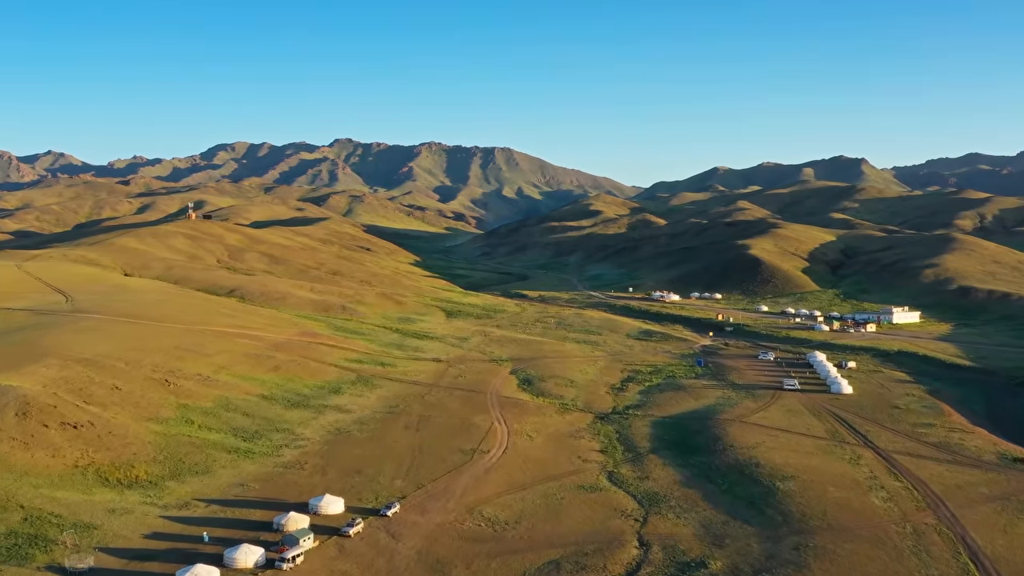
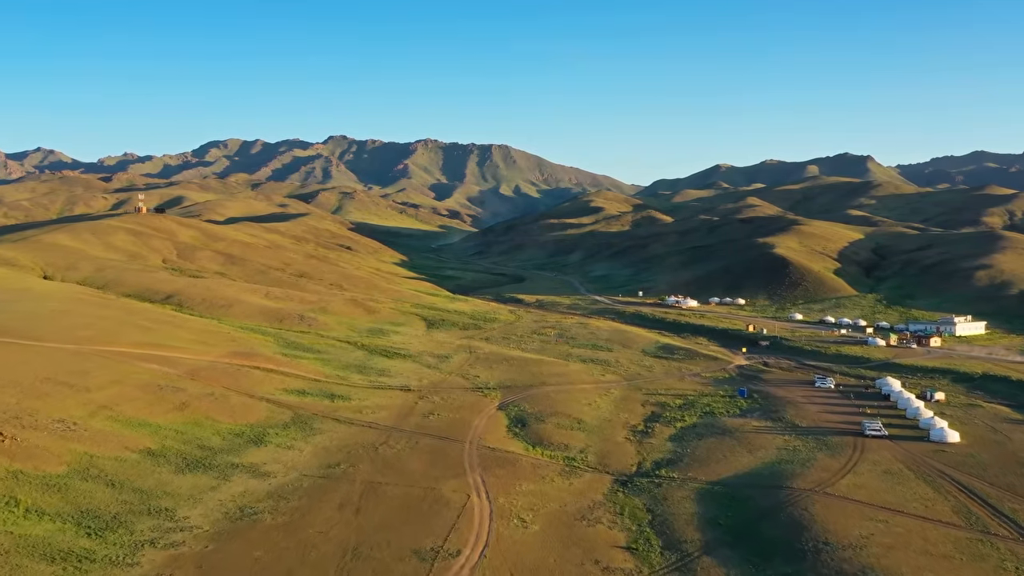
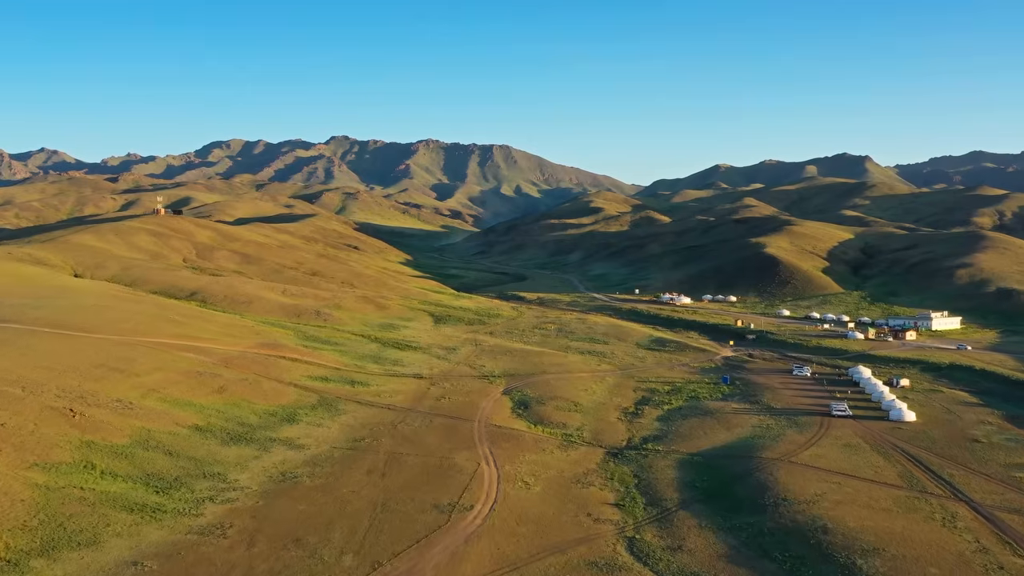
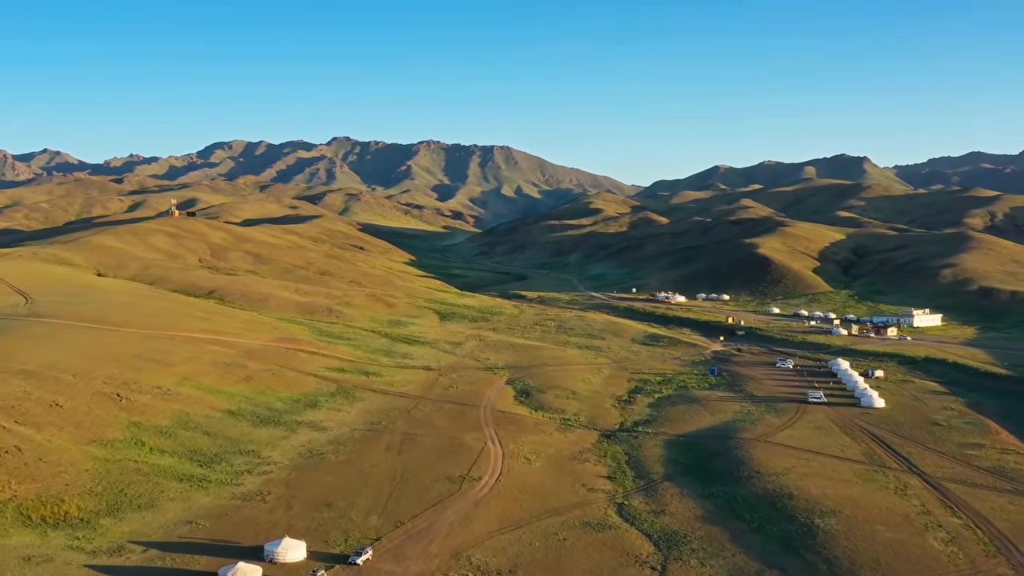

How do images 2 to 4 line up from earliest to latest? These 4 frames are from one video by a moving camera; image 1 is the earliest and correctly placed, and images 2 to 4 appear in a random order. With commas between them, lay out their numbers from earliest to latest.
4, 3, 2
